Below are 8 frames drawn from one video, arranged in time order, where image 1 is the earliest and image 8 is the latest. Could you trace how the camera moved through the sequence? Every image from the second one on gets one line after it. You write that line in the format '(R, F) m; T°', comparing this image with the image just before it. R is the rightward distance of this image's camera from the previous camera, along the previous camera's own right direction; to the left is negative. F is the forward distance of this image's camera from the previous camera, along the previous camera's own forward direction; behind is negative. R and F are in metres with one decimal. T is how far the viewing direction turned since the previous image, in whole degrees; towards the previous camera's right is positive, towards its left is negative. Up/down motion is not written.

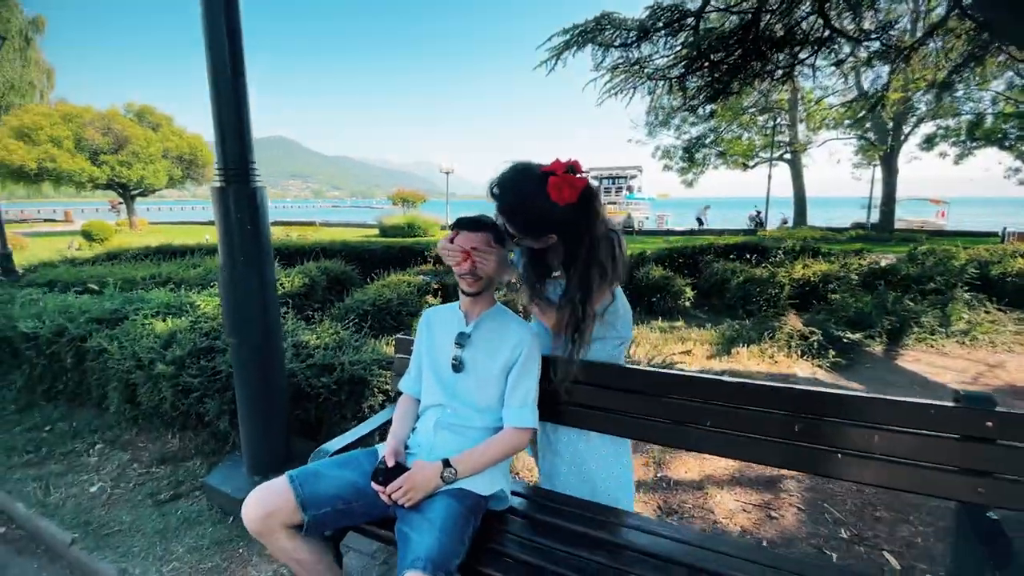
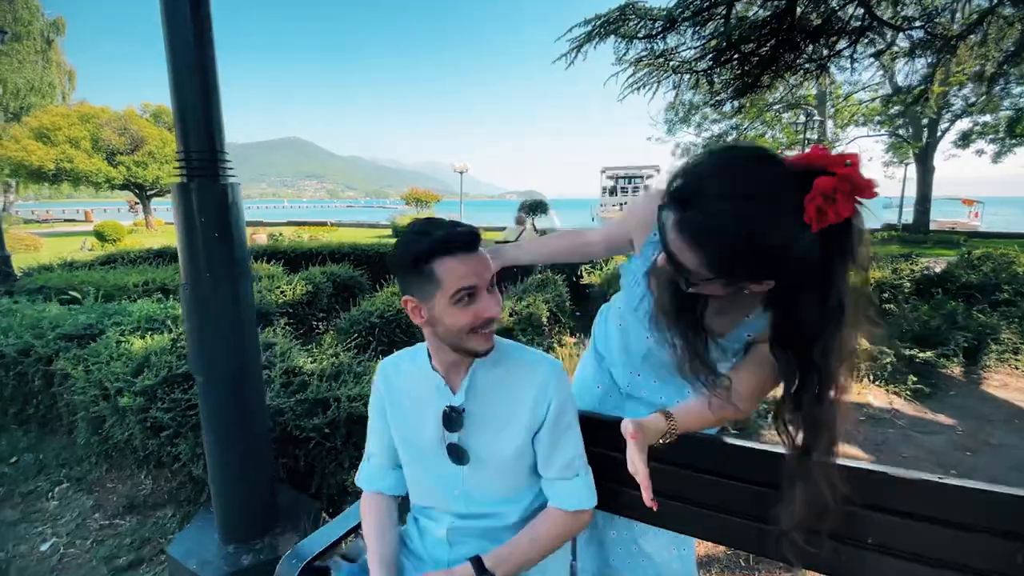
(-0.1, +0.5) m; -2°
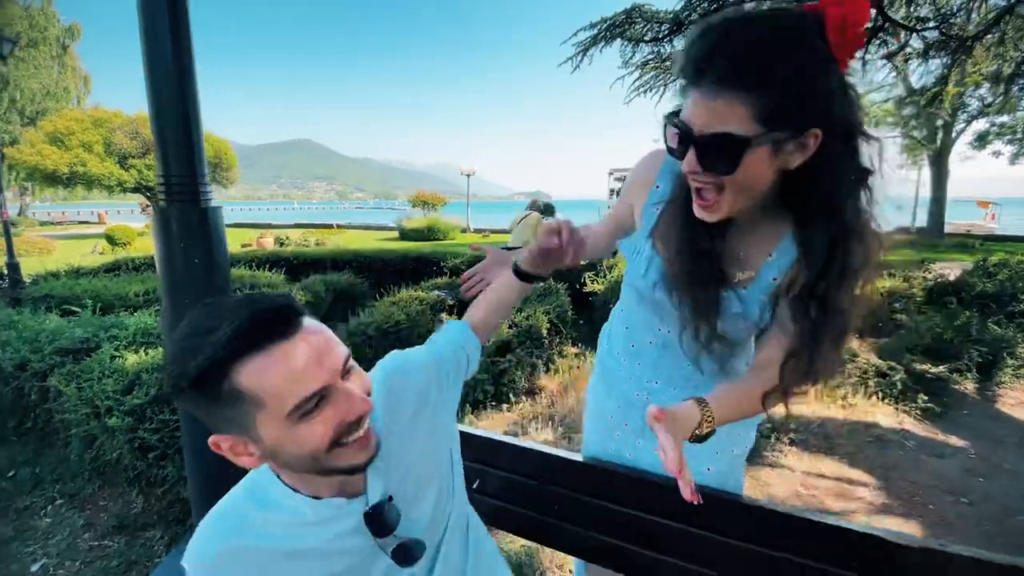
(+0.1, +0.1) m; -1°
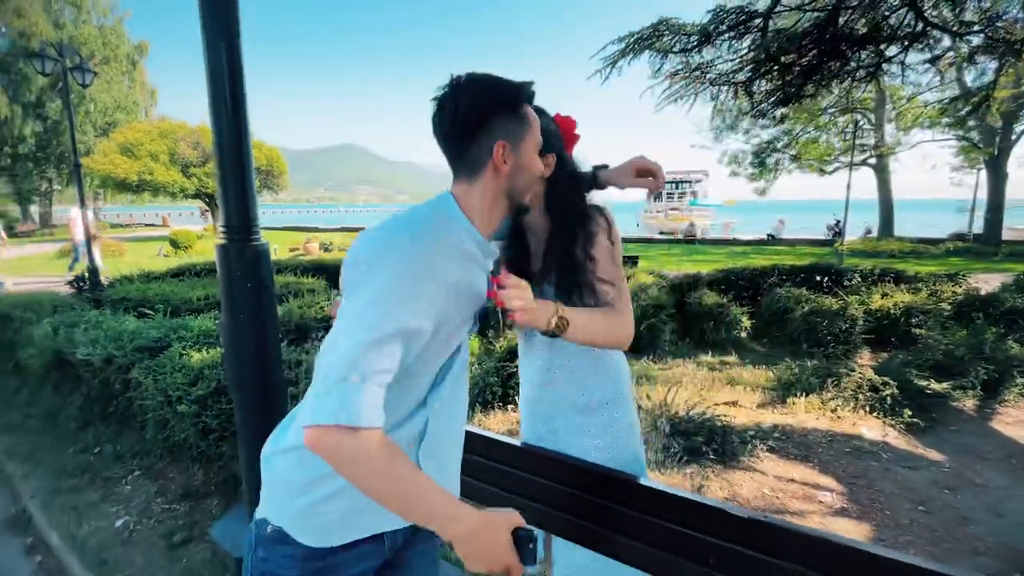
(+0.3, -0.4) m; -5°
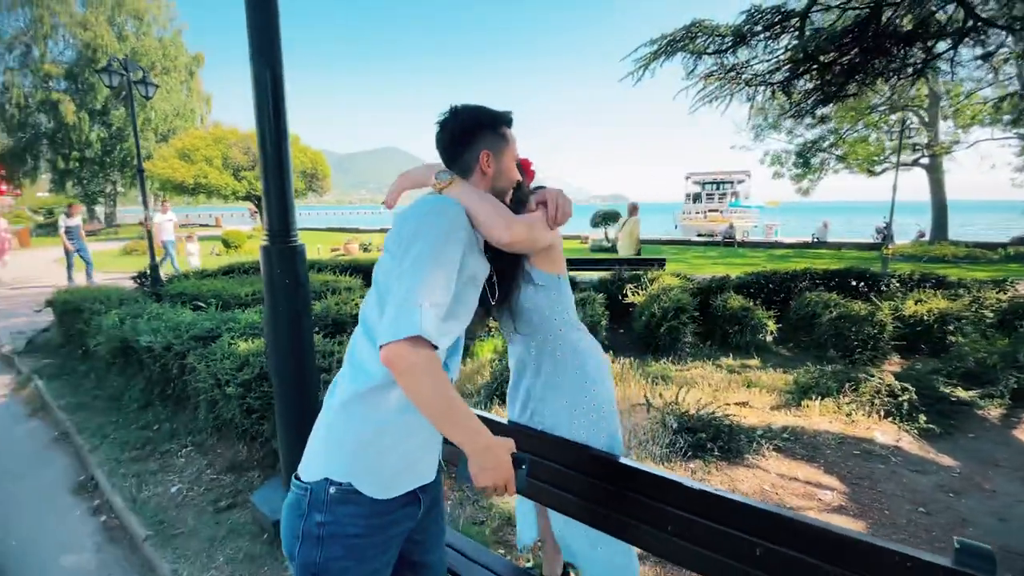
(+0.2, -0.2) m; -4°
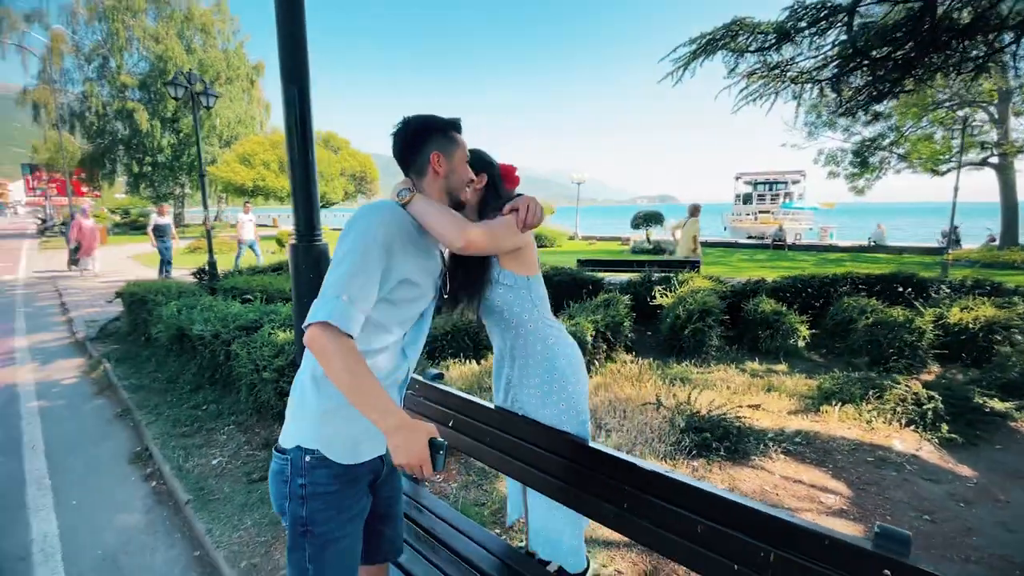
(+0.3, -0.2) m; -5°
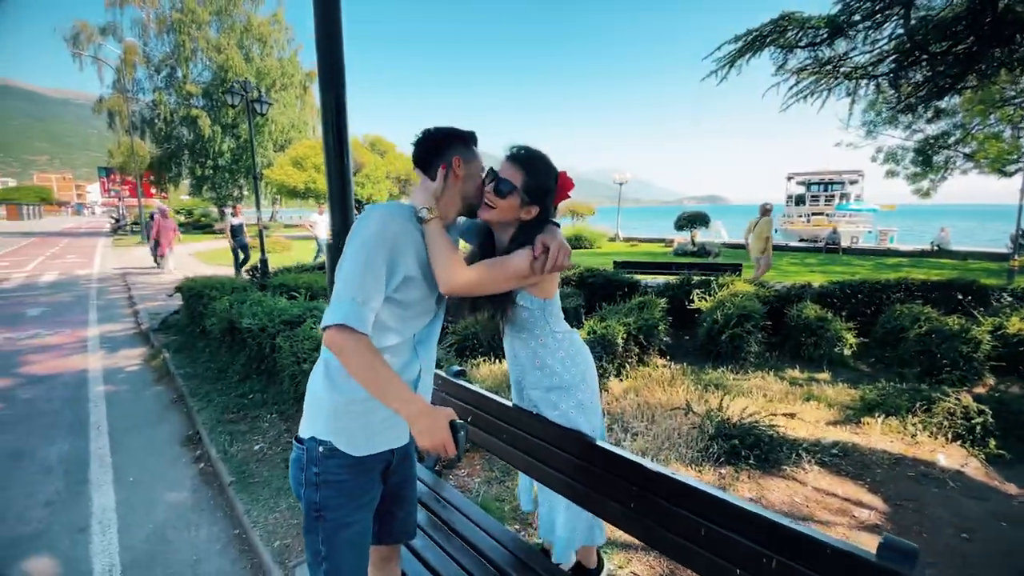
(+0.1, -0.1) m; -5°
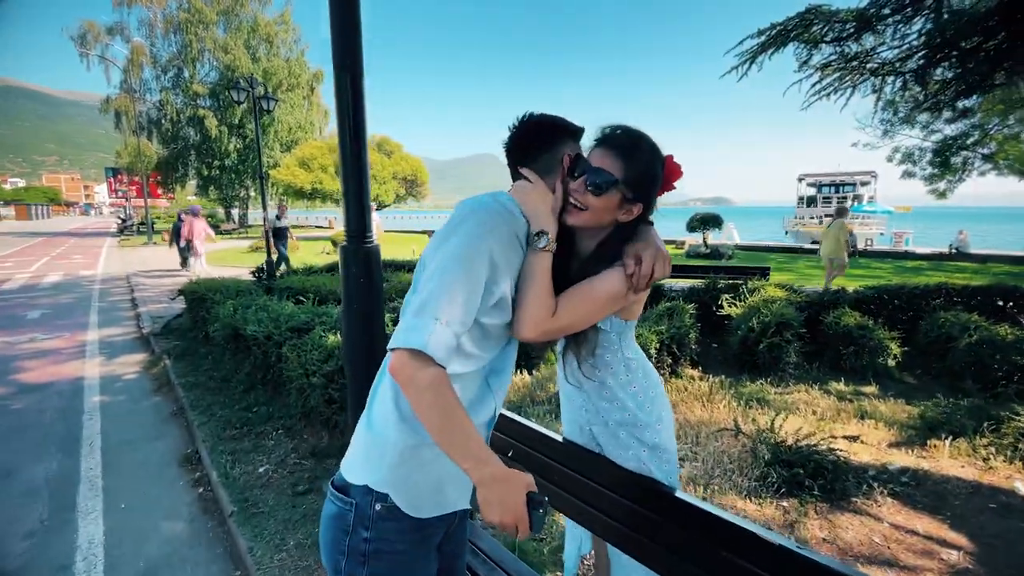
(-0.2, +0.4) m; -1°
